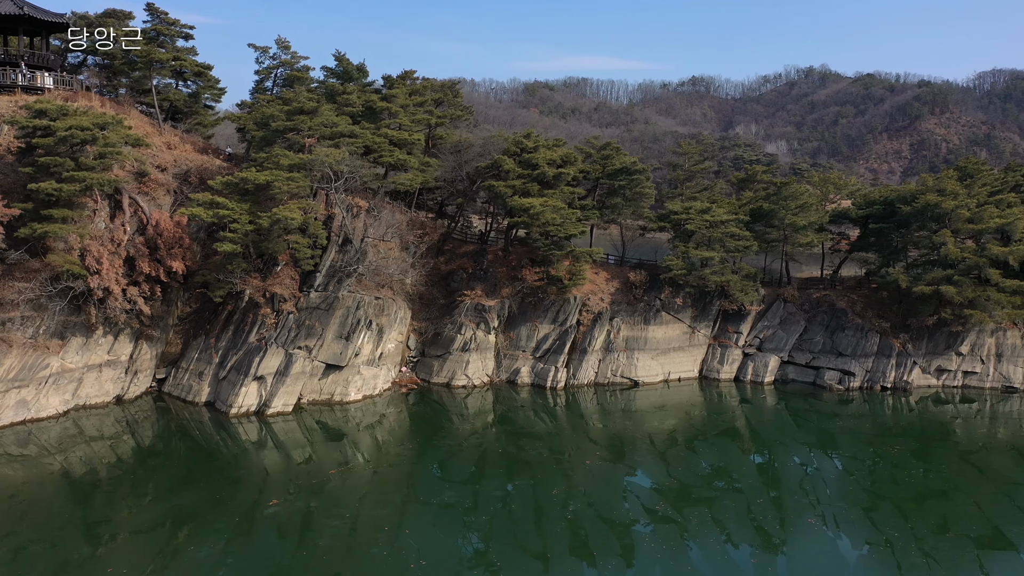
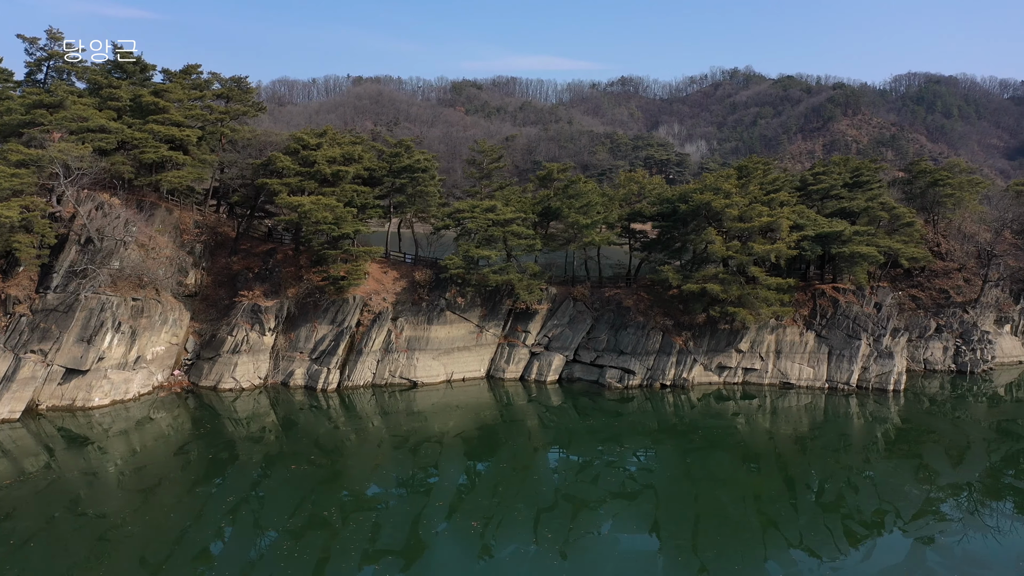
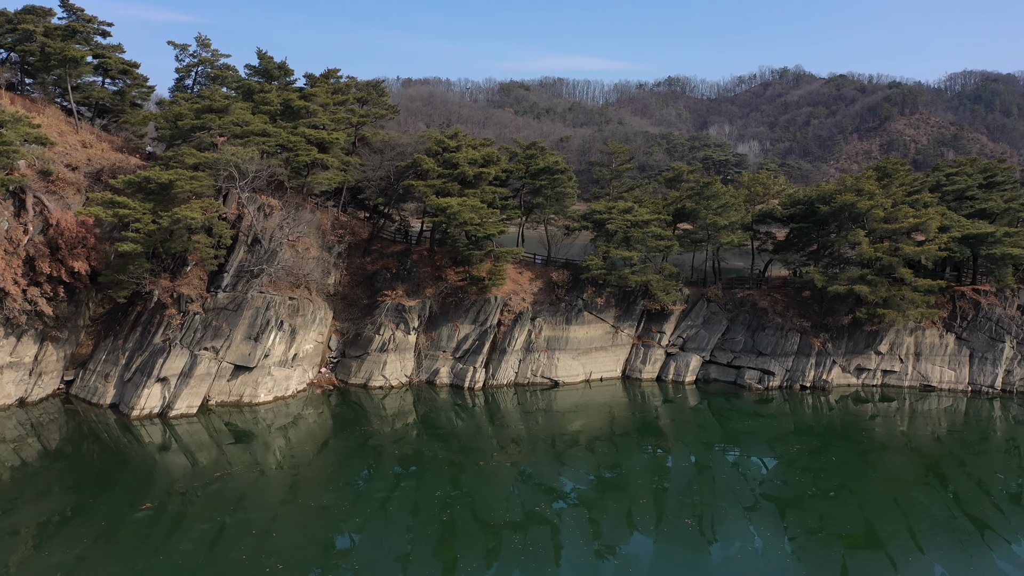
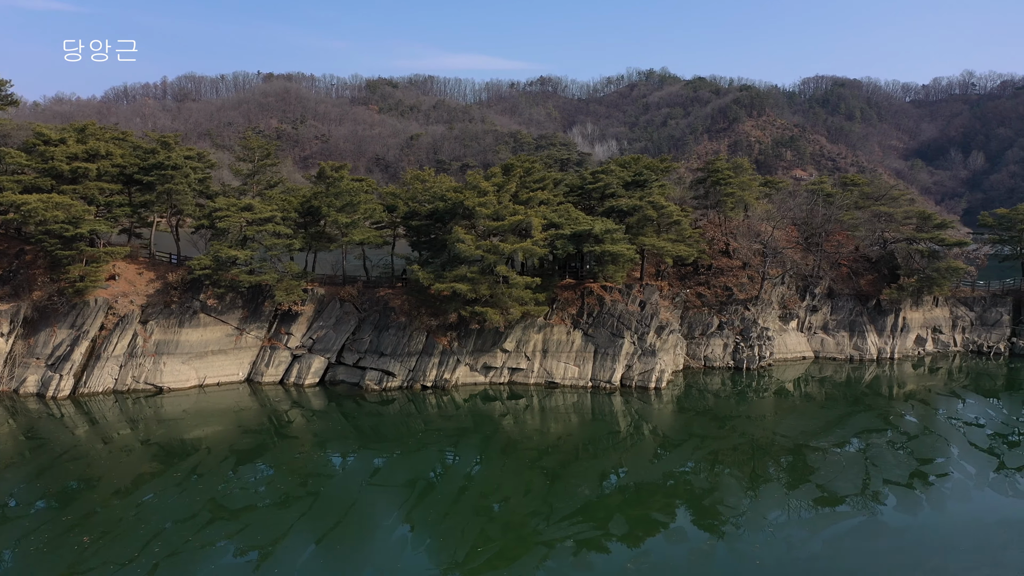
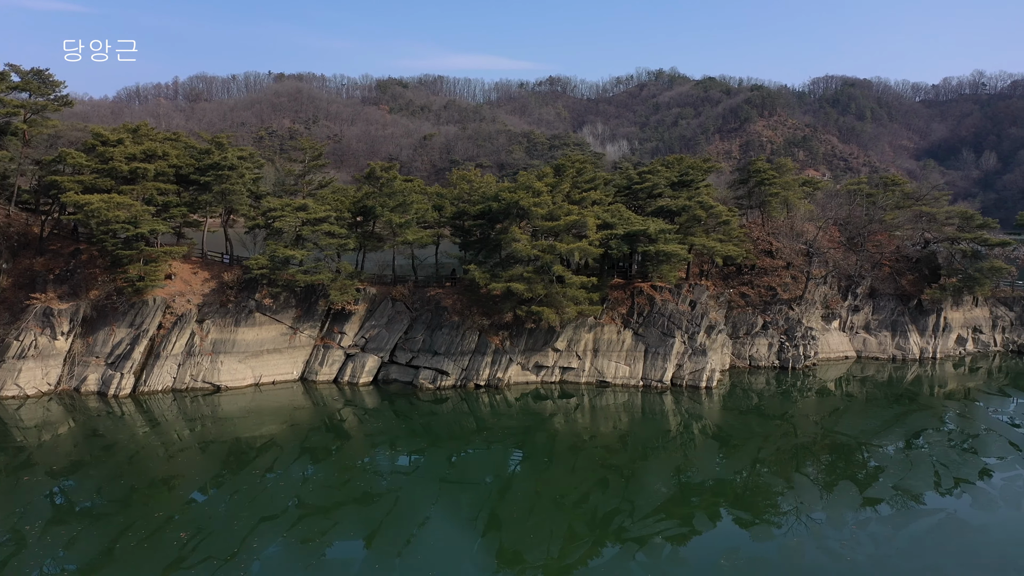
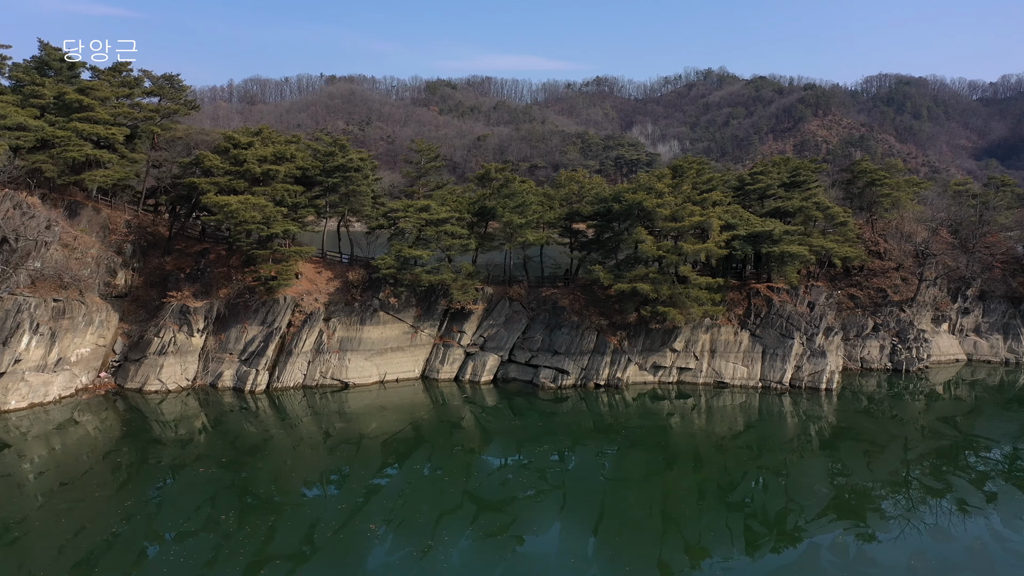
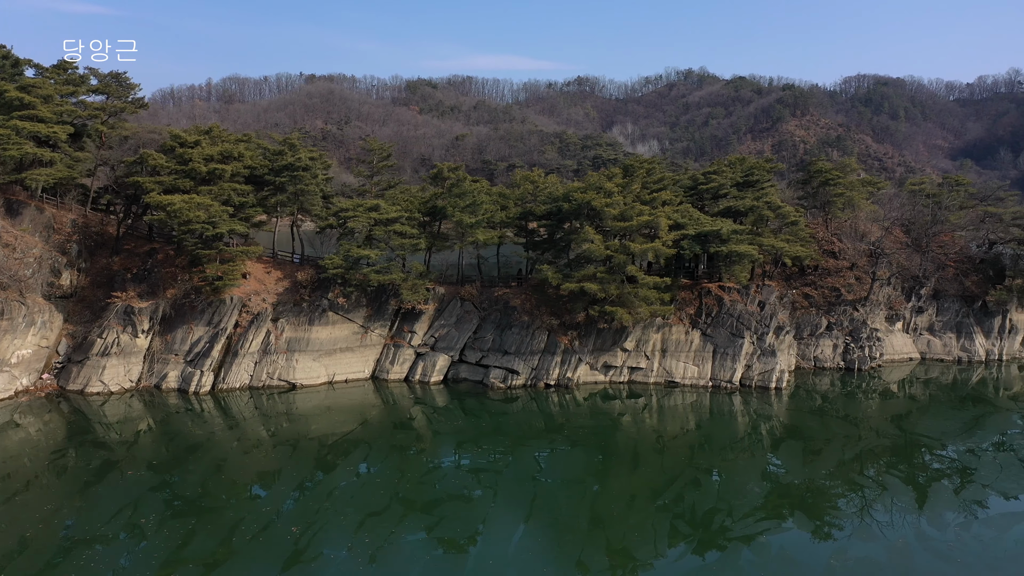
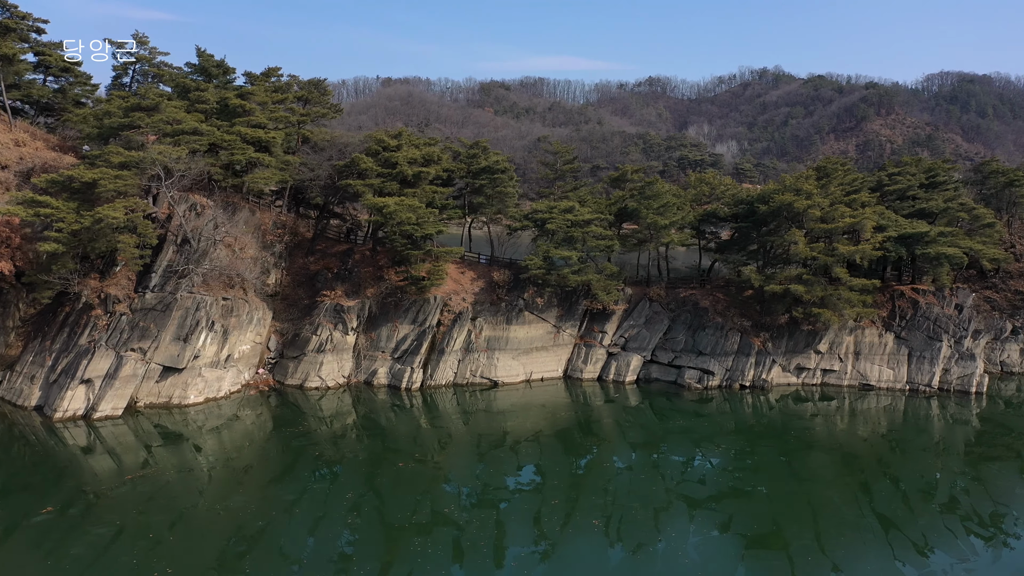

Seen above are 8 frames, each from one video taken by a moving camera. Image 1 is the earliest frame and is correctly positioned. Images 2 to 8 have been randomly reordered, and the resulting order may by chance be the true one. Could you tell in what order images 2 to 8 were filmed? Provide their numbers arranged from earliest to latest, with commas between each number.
3, 8, 2, 6, 7, 5, 4
